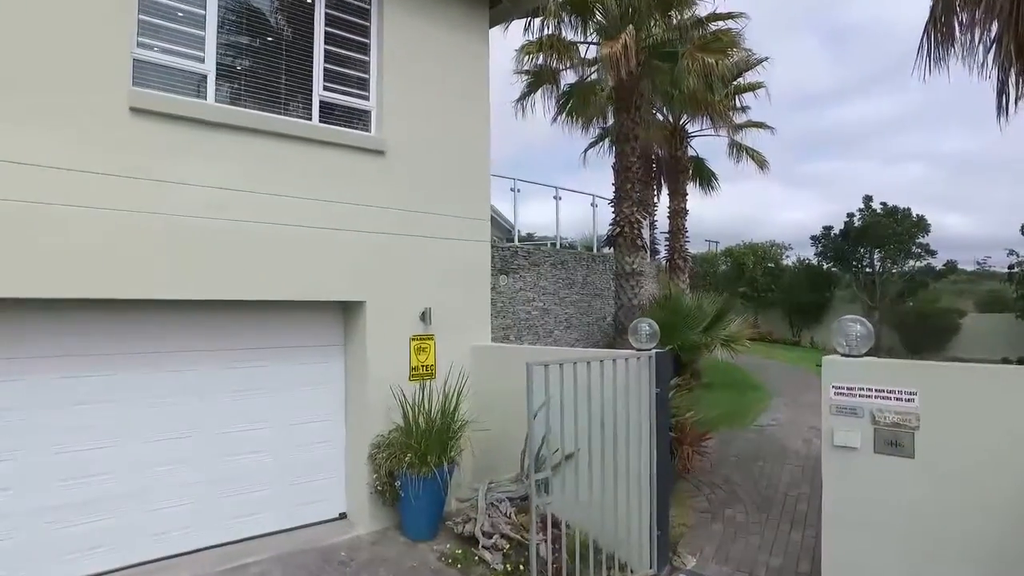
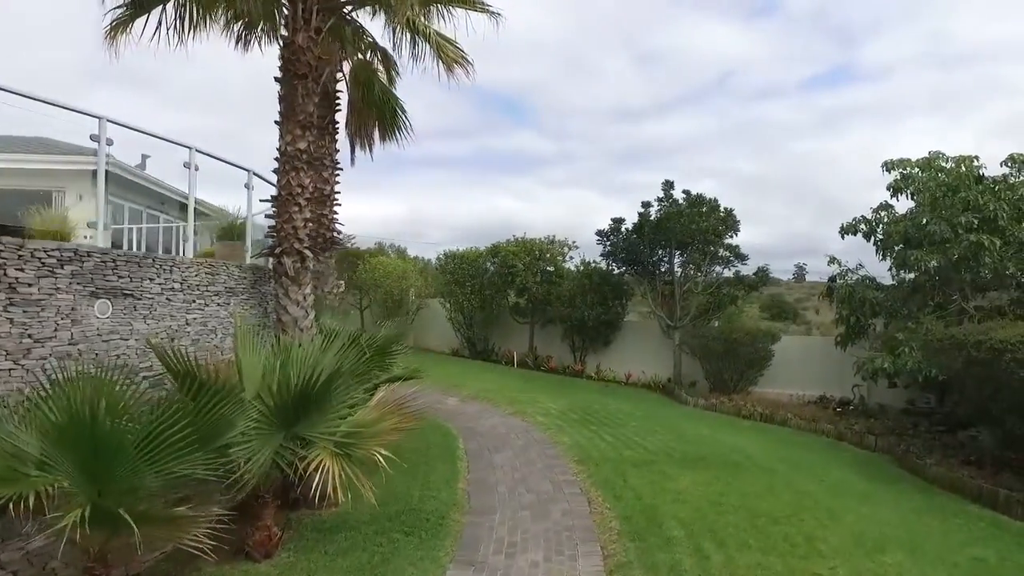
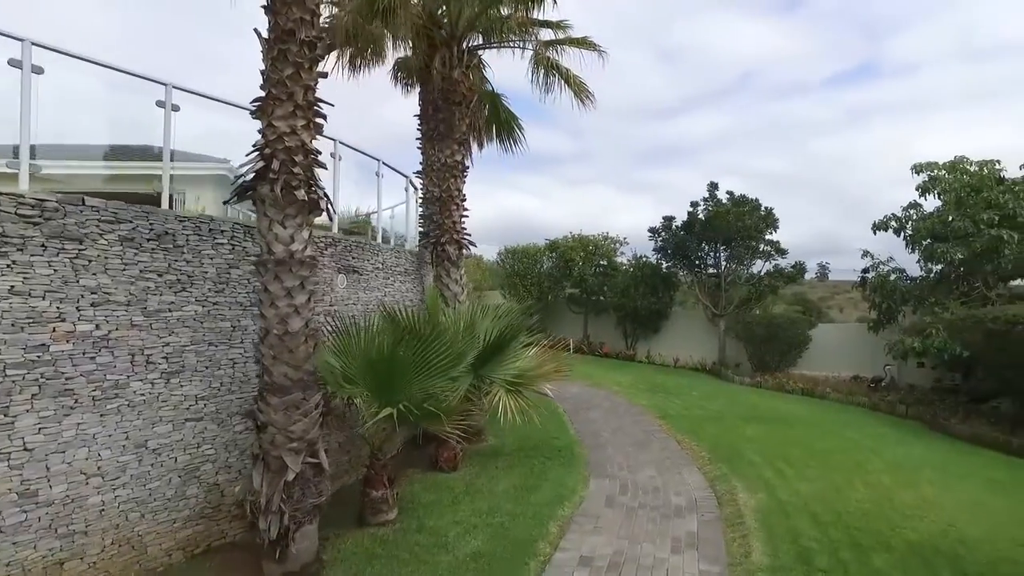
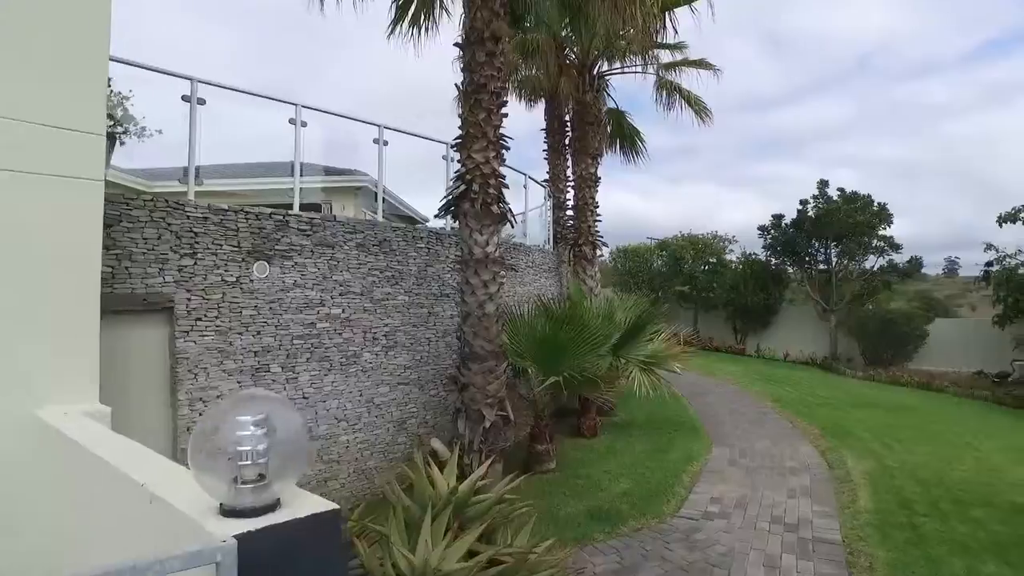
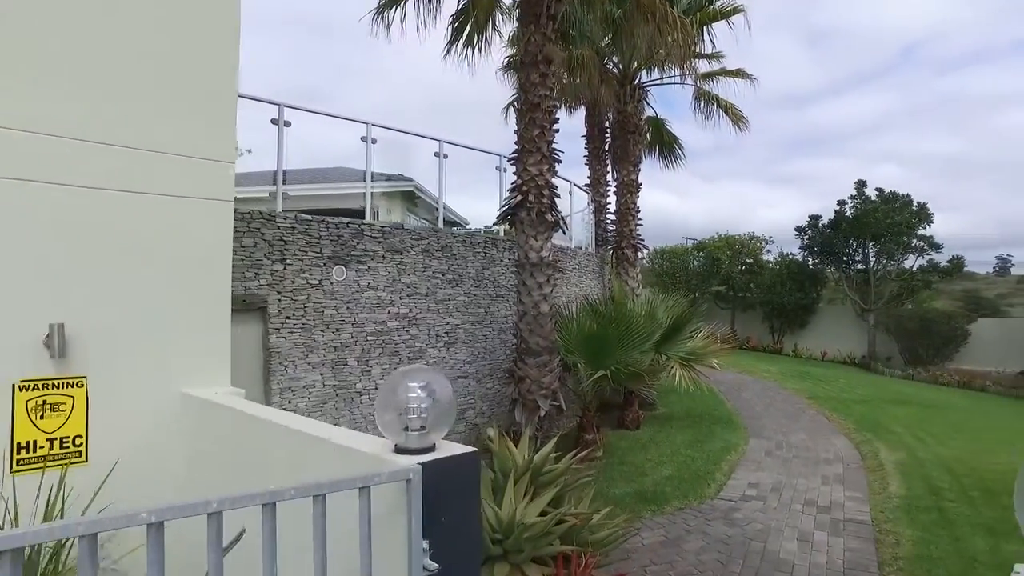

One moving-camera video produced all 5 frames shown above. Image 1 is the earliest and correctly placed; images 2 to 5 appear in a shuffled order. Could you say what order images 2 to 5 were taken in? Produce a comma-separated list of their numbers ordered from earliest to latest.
5, 4, 3, 2
